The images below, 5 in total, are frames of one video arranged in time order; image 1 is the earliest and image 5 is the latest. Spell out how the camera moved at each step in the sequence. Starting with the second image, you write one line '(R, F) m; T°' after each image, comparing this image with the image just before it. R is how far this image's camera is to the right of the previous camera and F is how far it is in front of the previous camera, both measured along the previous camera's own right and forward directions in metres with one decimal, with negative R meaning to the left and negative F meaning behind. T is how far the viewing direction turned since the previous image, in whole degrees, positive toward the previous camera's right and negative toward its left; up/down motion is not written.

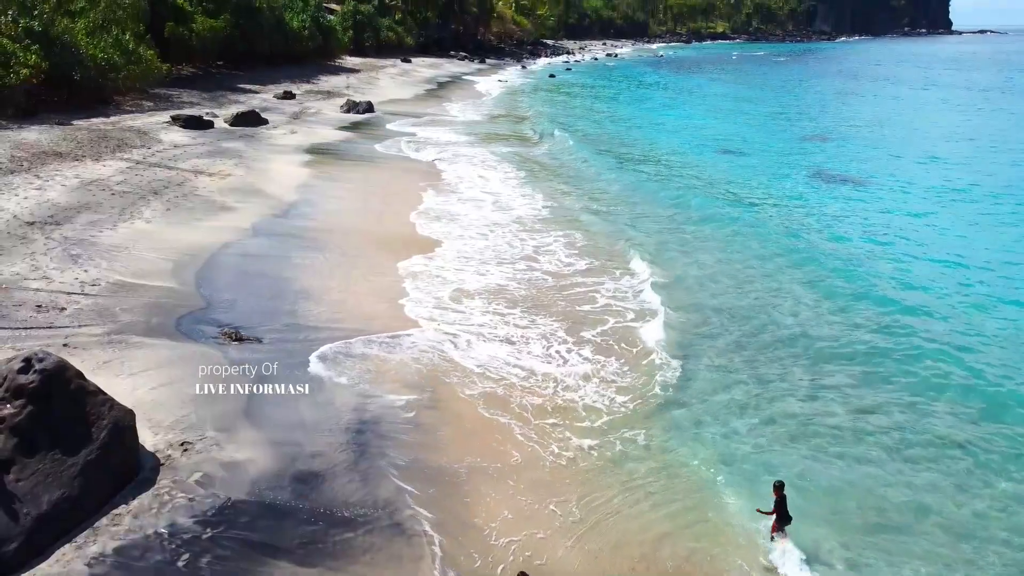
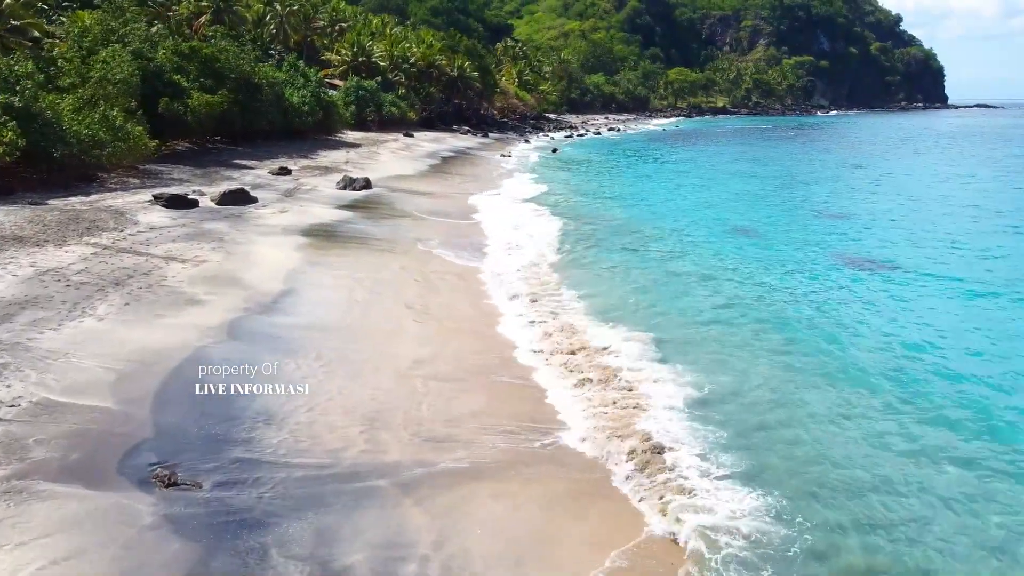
(0.0, +1.5) m; 0°
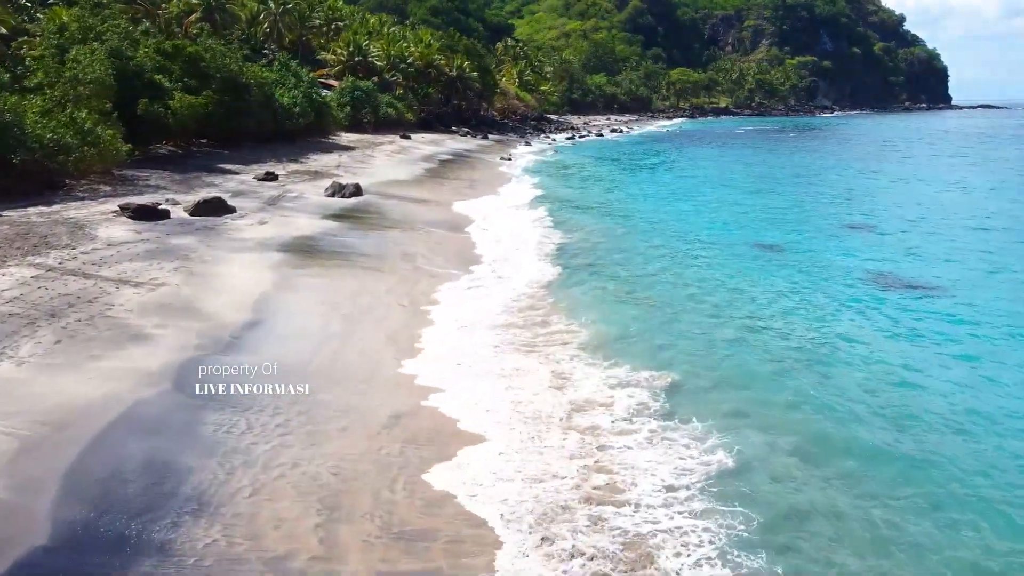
(0.0, +1.7) m; 0°
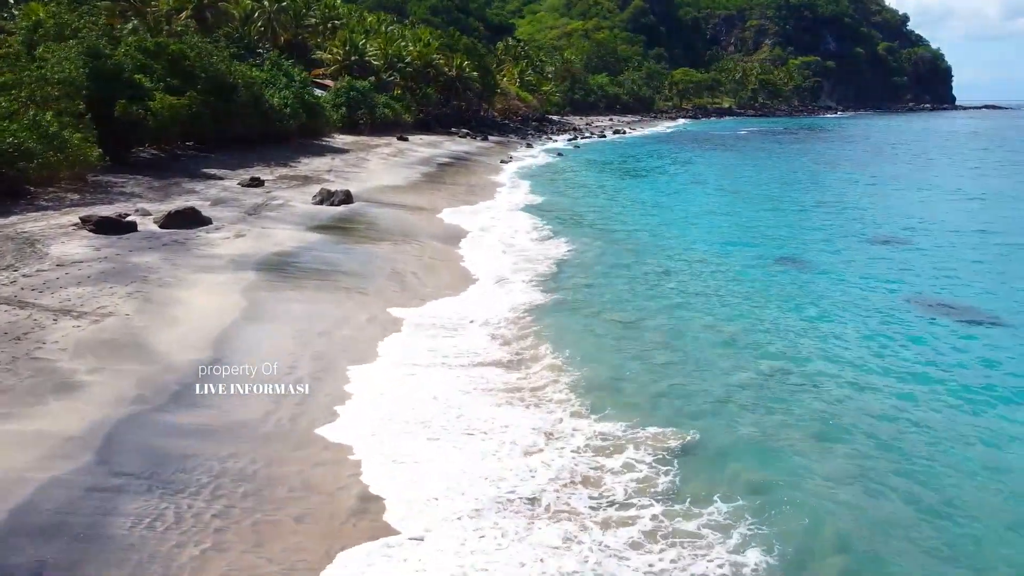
(0.0, +1.7) m; 0°
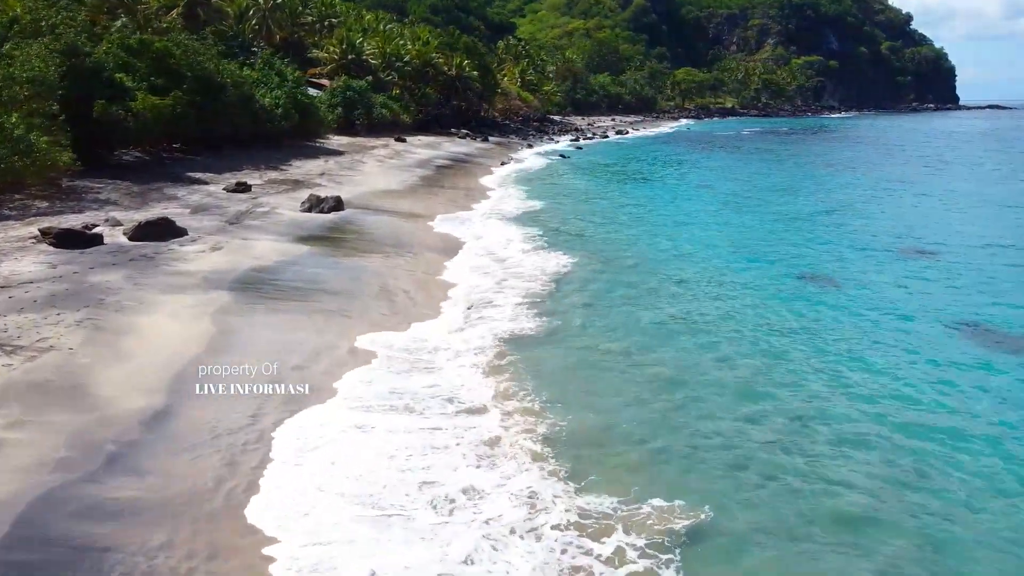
(0.0, +1.6) m; 0°
